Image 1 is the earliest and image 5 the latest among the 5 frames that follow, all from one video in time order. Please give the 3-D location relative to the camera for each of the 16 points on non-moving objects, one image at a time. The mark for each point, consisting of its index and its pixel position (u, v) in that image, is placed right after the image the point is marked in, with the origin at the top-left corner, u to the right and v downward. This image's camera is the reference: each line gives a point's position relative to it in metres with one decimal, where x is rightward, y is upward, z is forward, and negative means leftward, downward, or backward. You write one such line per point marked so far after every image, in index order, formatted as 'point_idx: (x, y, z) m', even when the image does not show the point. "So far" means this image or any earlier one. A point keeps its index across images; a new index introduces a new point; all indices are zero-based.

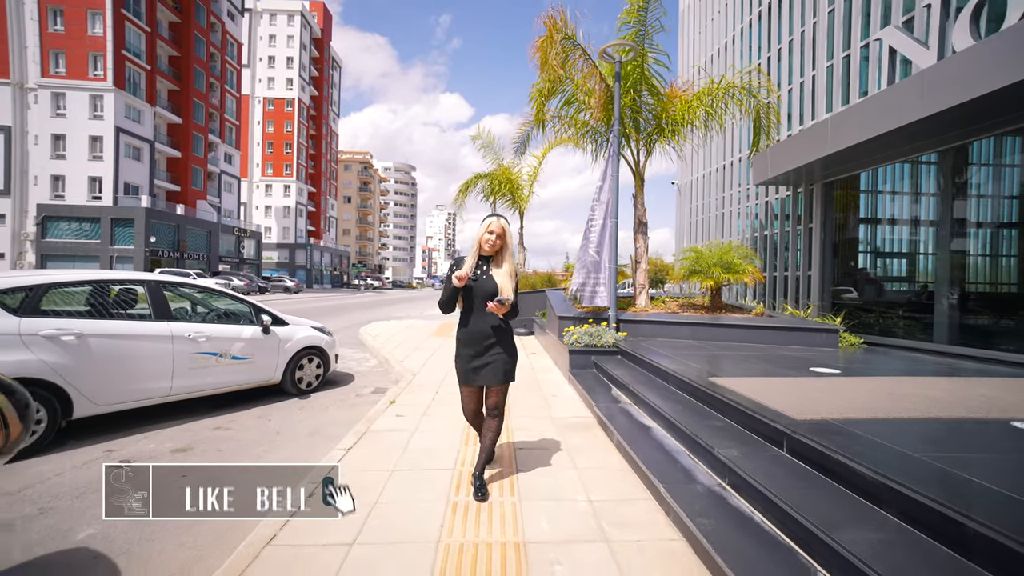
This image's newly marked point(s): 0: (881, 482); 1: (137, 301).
0: (+1.8, -1.0, +2.5) m
1: (-4.1, -0.2, +5.5) m
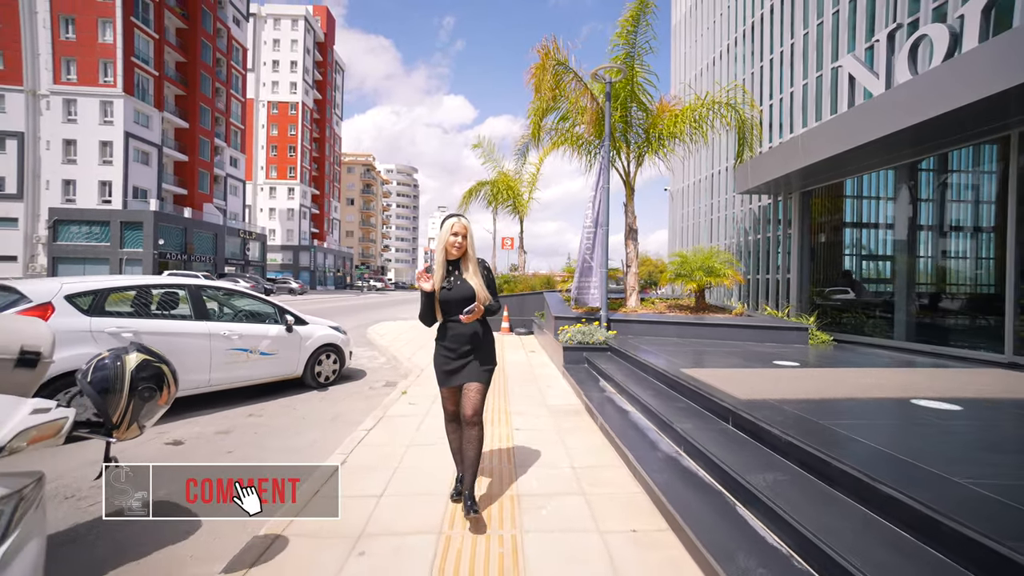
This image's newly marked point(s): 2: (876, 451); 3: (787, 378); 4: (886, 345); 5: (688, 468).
0: (+1.8, -1.0, +3.2) m
1: (-4.1, -0.2, +6.3) m
2: (+2.2, -1.0, +3.0) m
3: (+2.9, -0.9, +5.3) m
4: (+7.2, -1.1, +9.1) m
5: (+1.2, -1.3, +3.5) m
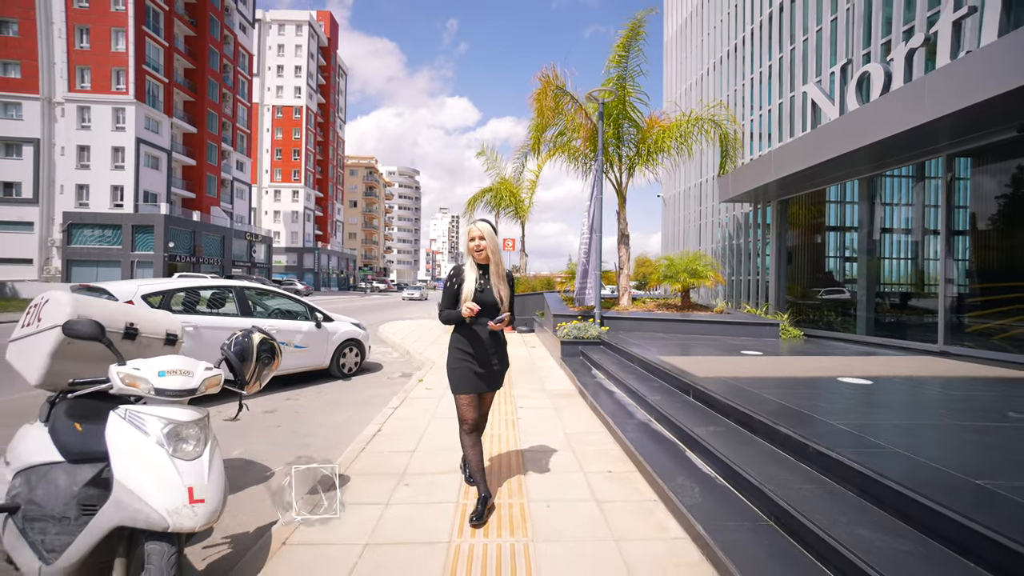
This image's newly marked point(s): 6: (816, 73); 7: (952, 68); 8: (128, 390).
0: (+1.8, -1.0, +4.2) m
1: (-4.1, -0.2, +7.2) m
2: (+2.2, -1.0, +4.0) m
3: (+2.9, -0.9, +6.3) m
4: (+7.2, -1.1, +10.0) m
5: (+1.3, -1.3, +4.5) m
6: (+7.6, +5.4, +13.0) m
7: (+5.6, +2.8, +6.6) m
8: (-1.9, -0.5, +2.5) m
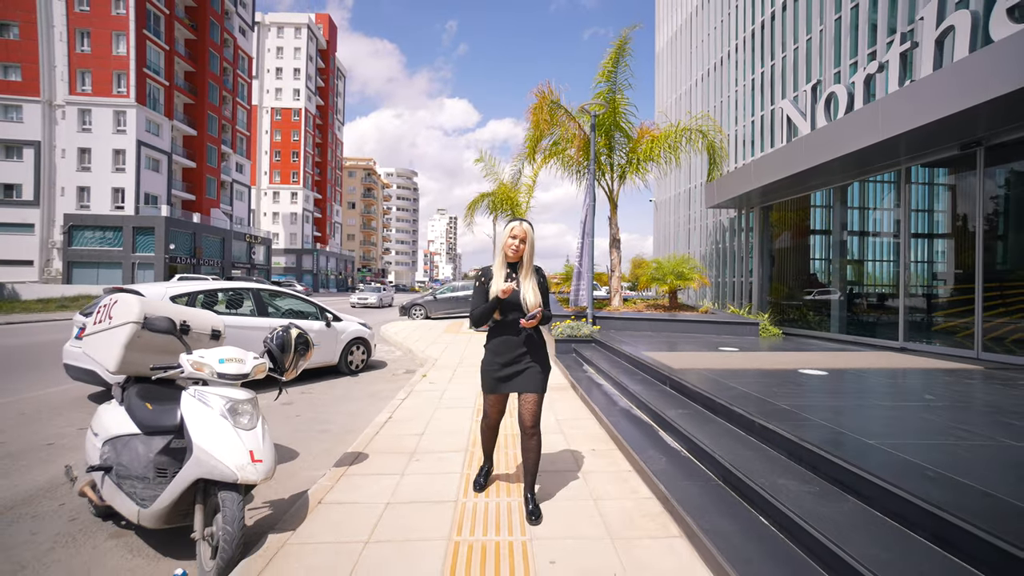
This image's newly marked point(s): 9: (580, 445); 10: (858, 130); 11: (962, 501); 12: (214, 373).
0: (+1.8, -1.0, +4.8) m
1: (-4.1, -0.2, +7.8) m
2: (+2.2, -1.0, +4.6) m
3: (+2.9, -1.0, +6.9) m
4: (+7.2, -1.1, +10.6) m
5: (+1.2, -1.3, +5.1) m
6: (+7.6, +5.4, +13.6) m
7: (+5.5, +2.8, +7.2) m
8: (-1.9, -0.5, +3.1) m
9: (+0.6, -1.4, +4.6) m
10: (+5.6, +2.6, +8.1) m
11: (+2.2, -1.0, +2.5) m
12: (-1.8, -0.5, +3.1) m
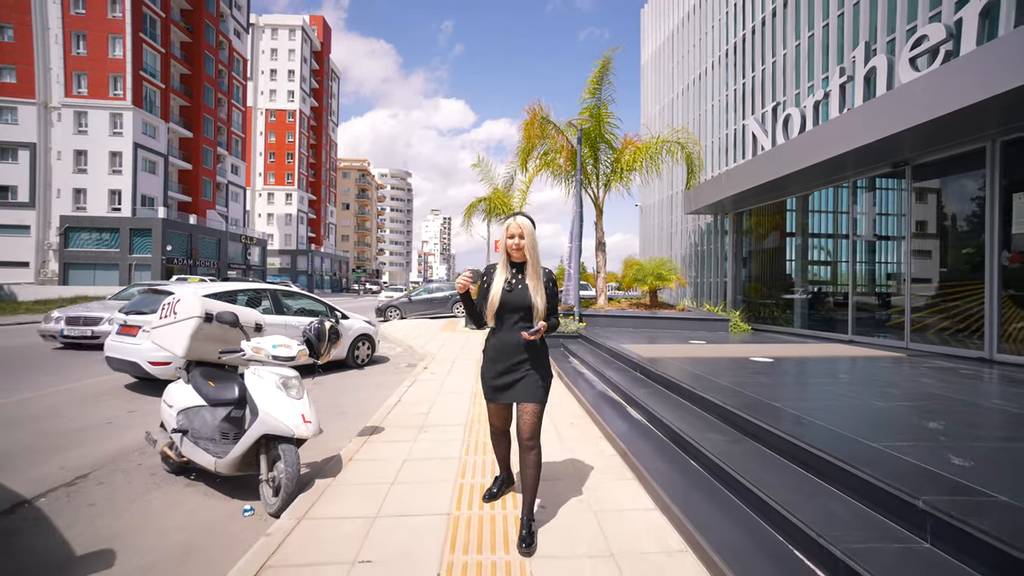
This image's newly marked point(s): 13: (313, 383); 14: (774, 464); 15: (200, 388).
0: (+1.7, -1.0, +5.7) m
1: (-4.3, -0.3, +8.6) m
2: (+2.1, -1.0, +5.5) m
3: (+2.7, -1.0, +7.8) m
4: (+7.0, -1.1, +11.6) m
5: (+1.2, -1.3, +6.0) m
6: (+7.4, +5.4, +14.6) m
7: (+5.4, +2.8, +8.1) m
8: (-2.0, -0.5, +3.9) m
9: (+0.5, -1.4, +5.5) m
10: (+5.5, +2.6, +9.0) m
11: (+2.2, -1.0, +3.4) m
12: (-1.9, -0.5, +3.9) m
13: (-3.4, -1.6, +8.5) m
14: (+1.8, -1.2, +3.4) m
15: (-2.5, -0.8, +4.0) m
